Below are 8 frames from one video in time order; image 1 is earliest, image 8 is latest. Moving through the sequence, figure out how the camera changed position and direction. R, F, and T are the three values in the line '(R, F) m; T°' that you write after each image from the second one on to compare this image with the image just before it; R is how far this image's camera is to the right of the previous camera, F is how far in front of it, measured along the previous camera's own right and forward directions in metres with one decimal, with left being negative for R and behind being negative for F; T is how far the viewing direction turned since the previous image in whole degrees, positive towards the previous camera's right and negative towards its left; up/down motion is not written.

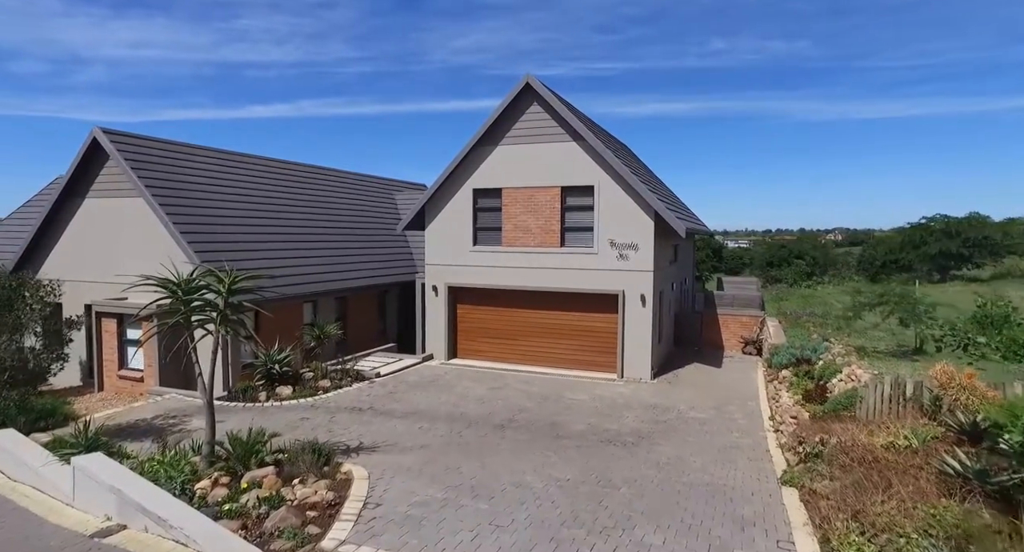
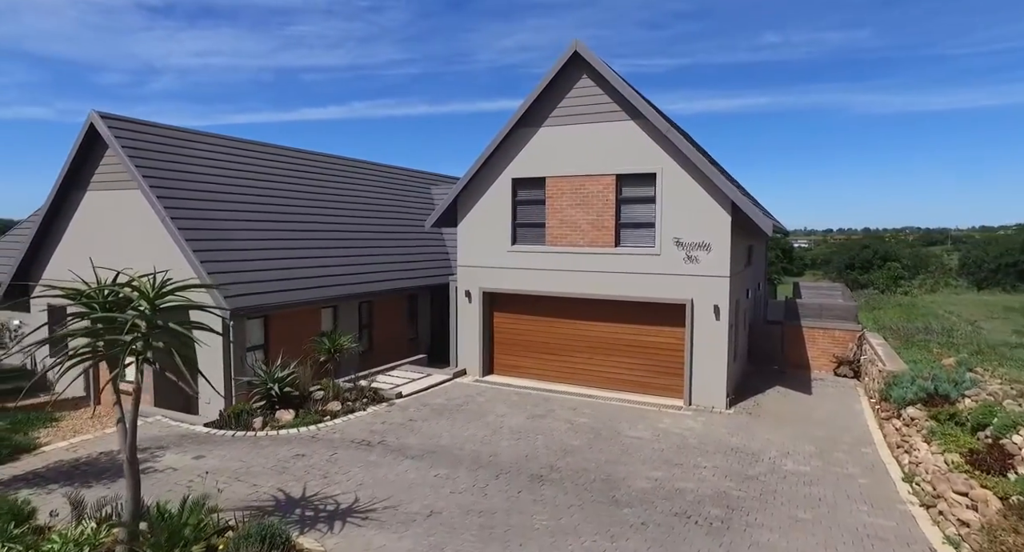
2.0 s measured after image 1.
(+0.1, +2.7) m; -4°
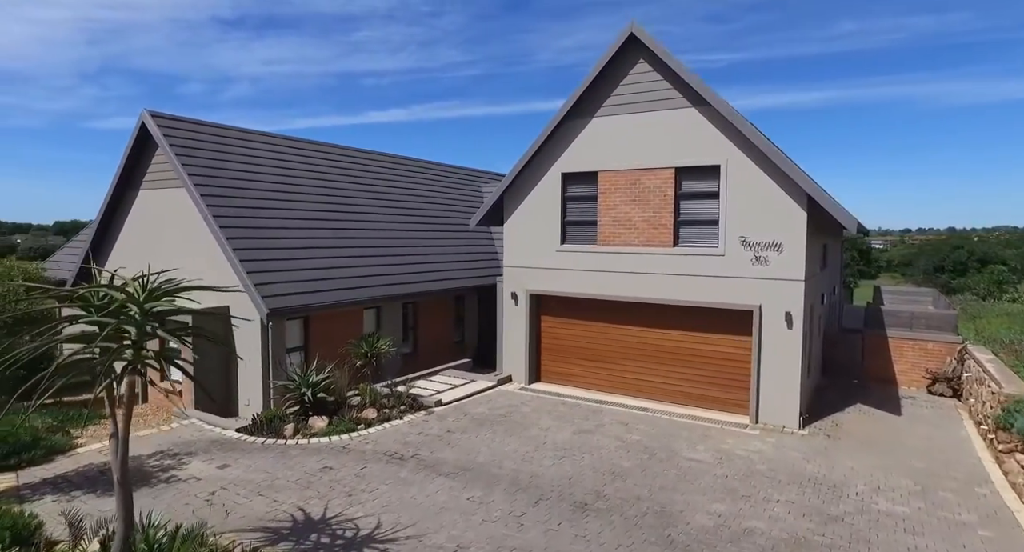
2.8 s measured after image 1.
(+0.2, +1.0) m; -5°
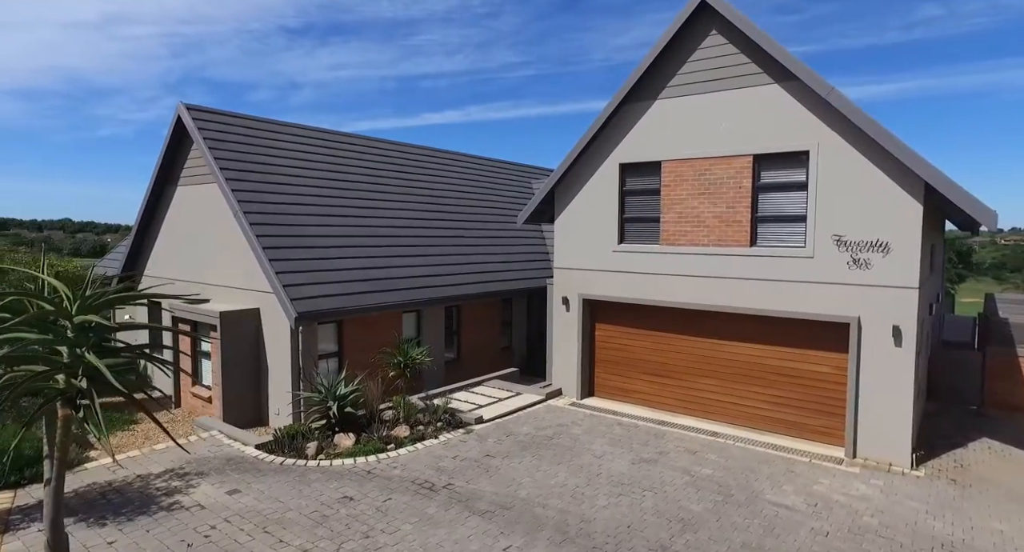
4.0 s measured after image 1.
(+0.1, +1.6) m; -5°
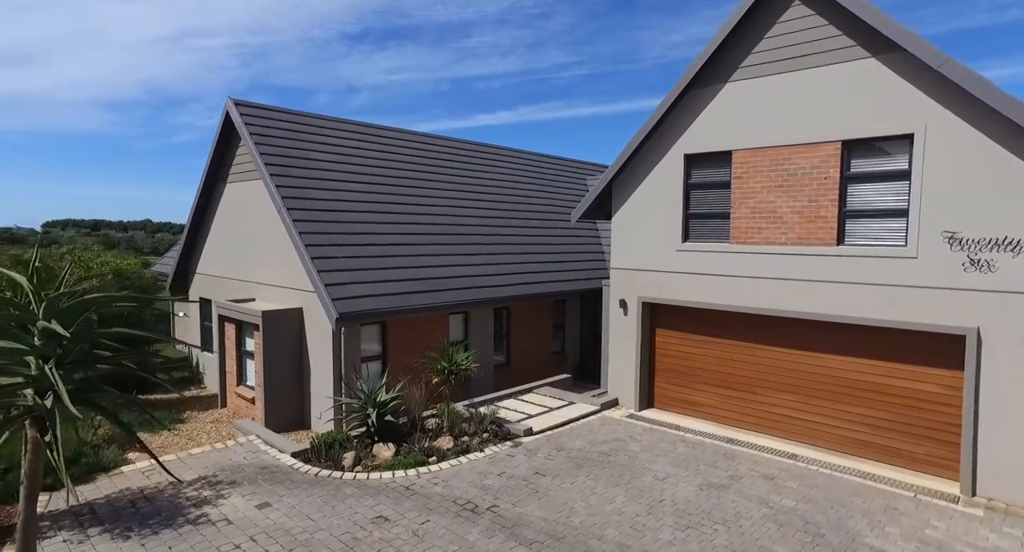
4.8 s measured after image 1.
(0.0, +0.9) m; -5°
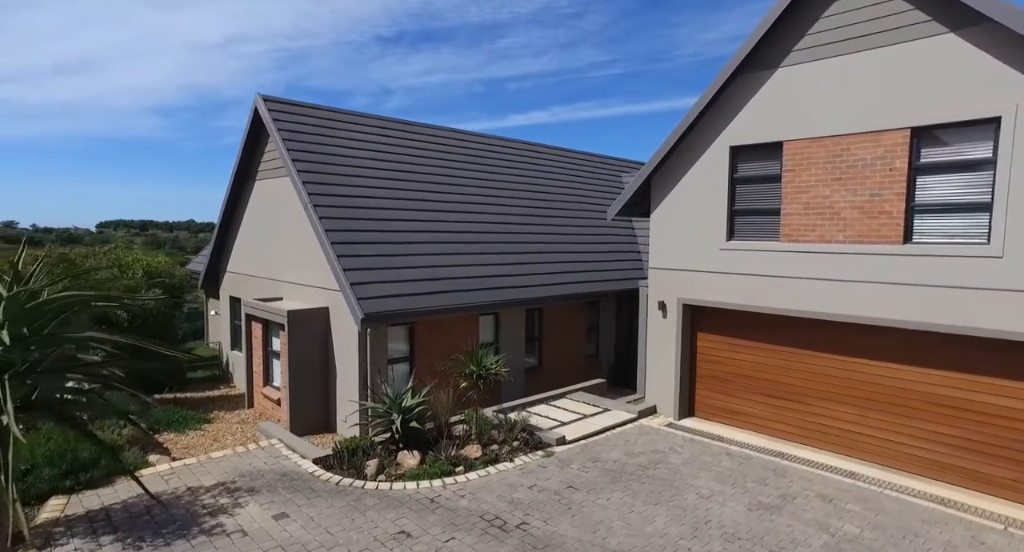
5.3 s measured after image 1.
(0.0, +0.6) m; -3°
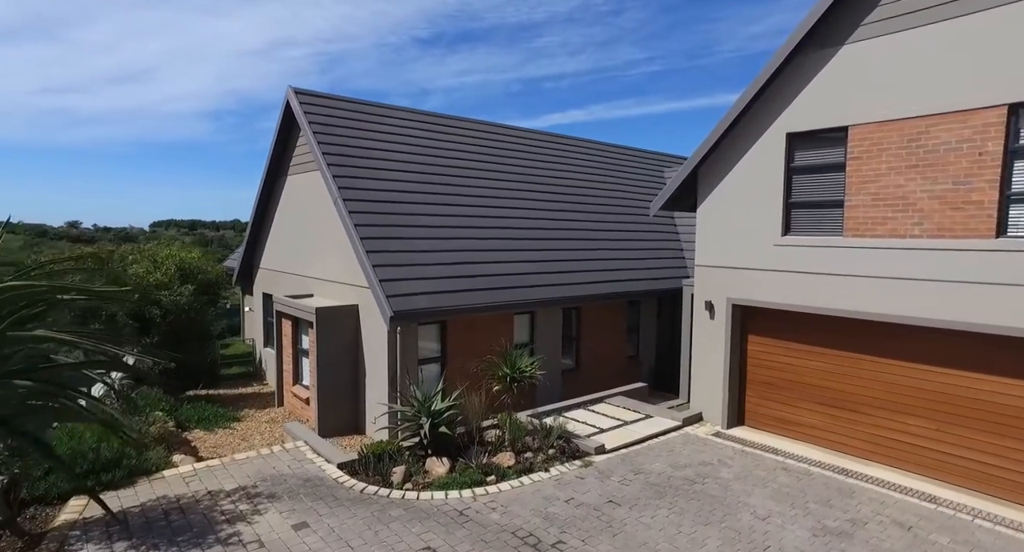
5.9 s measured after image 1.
(0.0, +0.7) m; -3°
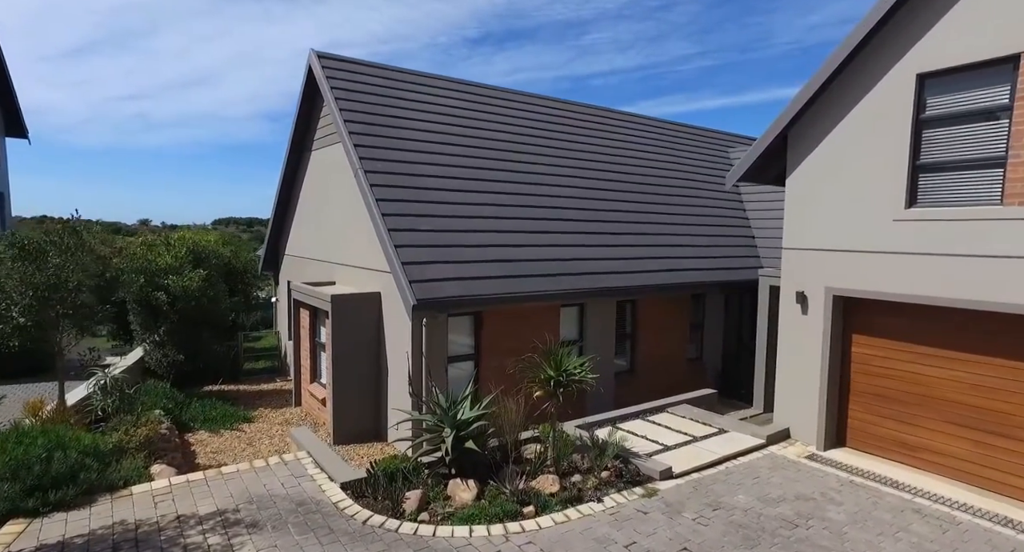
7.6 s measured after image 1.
(0.0, +2.0) m; -4°
